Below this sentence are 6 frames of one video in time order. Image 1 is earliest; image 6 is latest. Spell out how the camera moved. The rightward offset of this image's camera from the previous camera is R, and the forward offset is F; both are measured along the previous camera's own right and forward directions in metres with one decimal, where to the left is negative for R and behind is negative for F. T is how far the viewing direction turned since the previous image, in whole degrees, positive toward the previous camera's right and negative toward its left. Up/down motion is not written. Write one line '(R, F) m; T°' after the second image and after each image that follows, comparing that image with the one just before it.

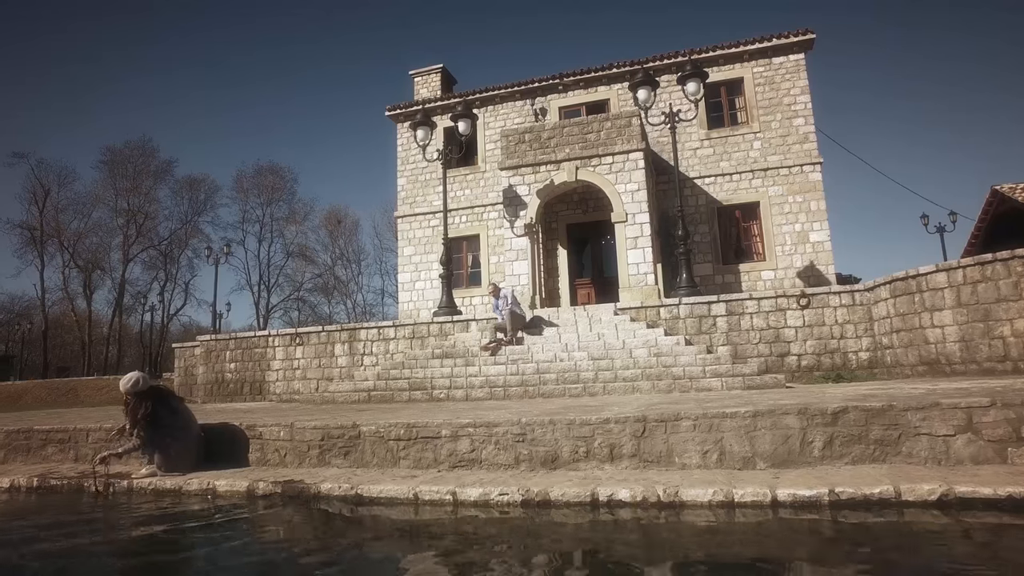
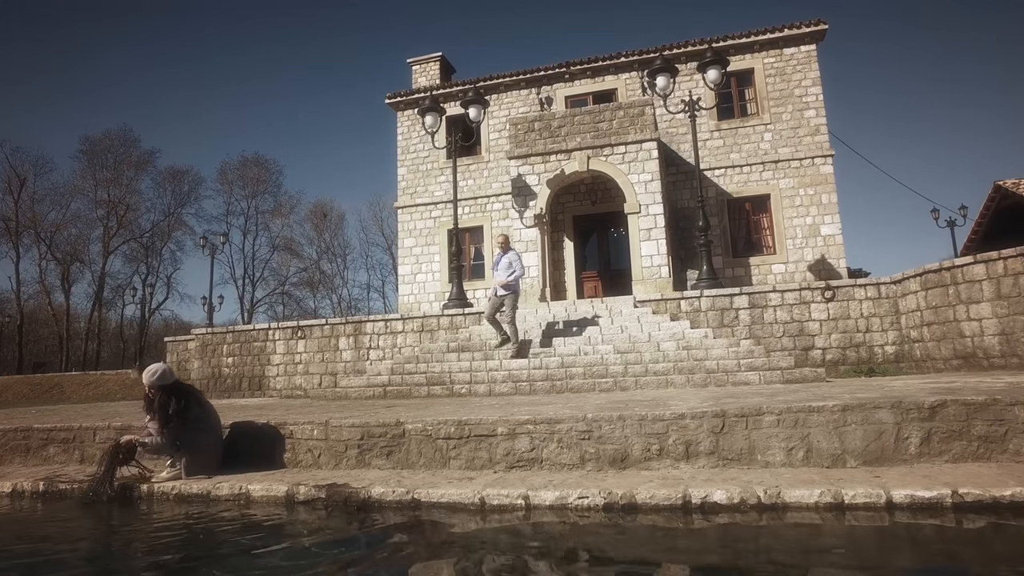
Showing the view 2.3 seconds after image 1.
(-0.5, +0.3) m; +1°
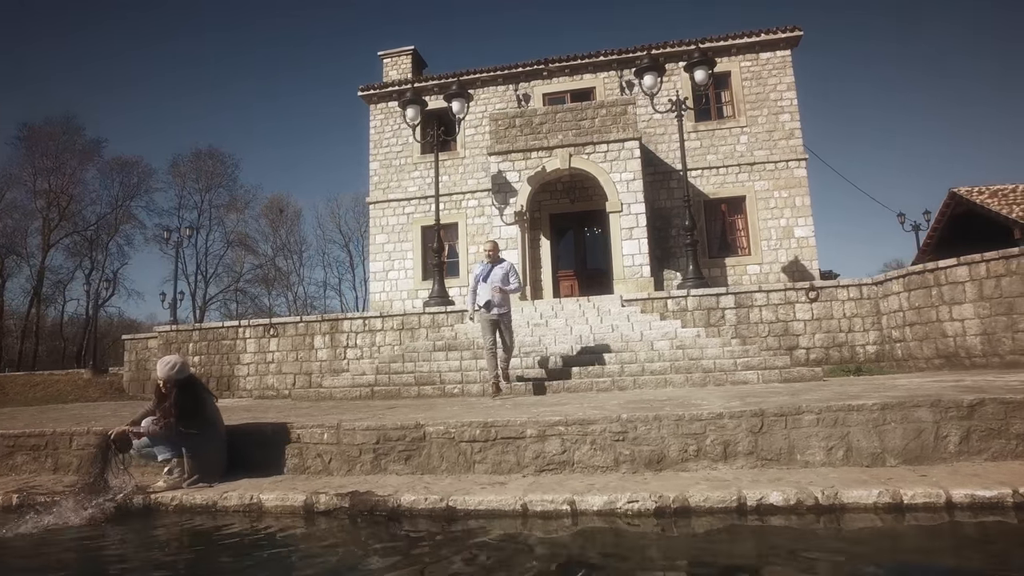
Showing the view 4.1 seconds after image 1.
(-0.5, +0.2) m; +4°
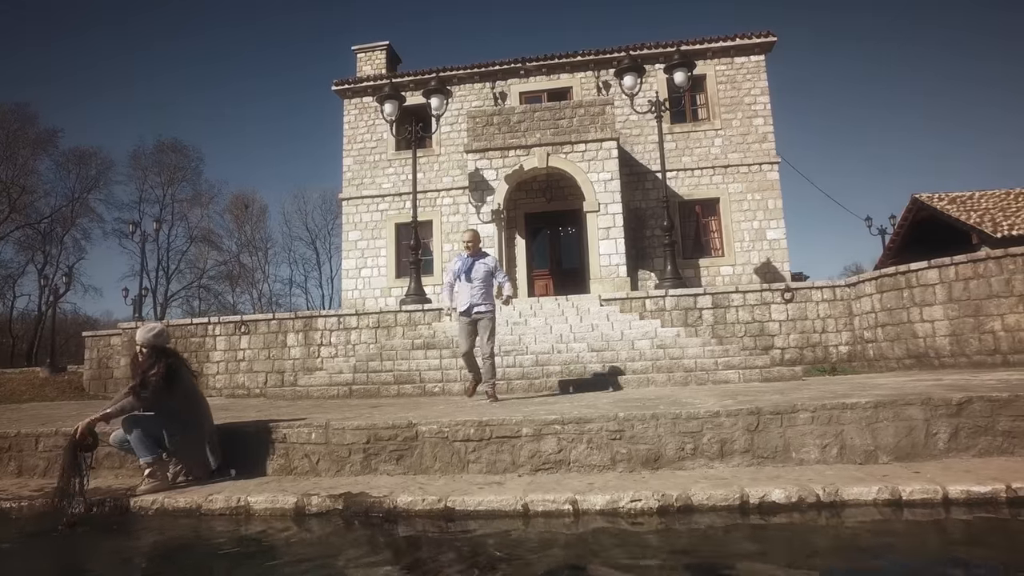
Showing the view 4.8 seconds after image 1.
(-0.2, +0.1) m; +3°
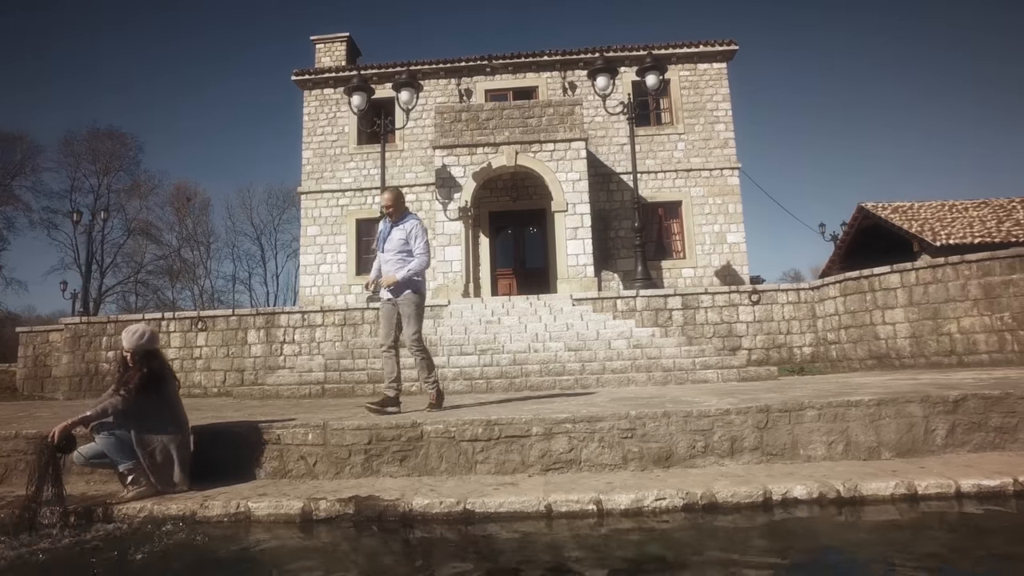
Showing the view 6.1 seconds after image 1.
(-0.4, +0.1) m; +5°
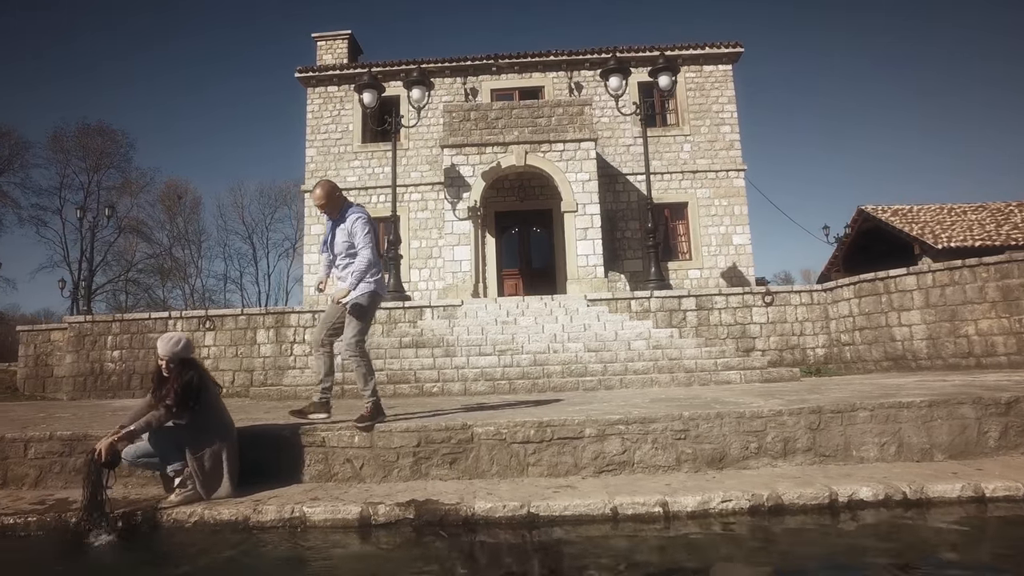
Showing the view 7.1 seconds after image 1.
(-0.4, +0.1) m; +1°
